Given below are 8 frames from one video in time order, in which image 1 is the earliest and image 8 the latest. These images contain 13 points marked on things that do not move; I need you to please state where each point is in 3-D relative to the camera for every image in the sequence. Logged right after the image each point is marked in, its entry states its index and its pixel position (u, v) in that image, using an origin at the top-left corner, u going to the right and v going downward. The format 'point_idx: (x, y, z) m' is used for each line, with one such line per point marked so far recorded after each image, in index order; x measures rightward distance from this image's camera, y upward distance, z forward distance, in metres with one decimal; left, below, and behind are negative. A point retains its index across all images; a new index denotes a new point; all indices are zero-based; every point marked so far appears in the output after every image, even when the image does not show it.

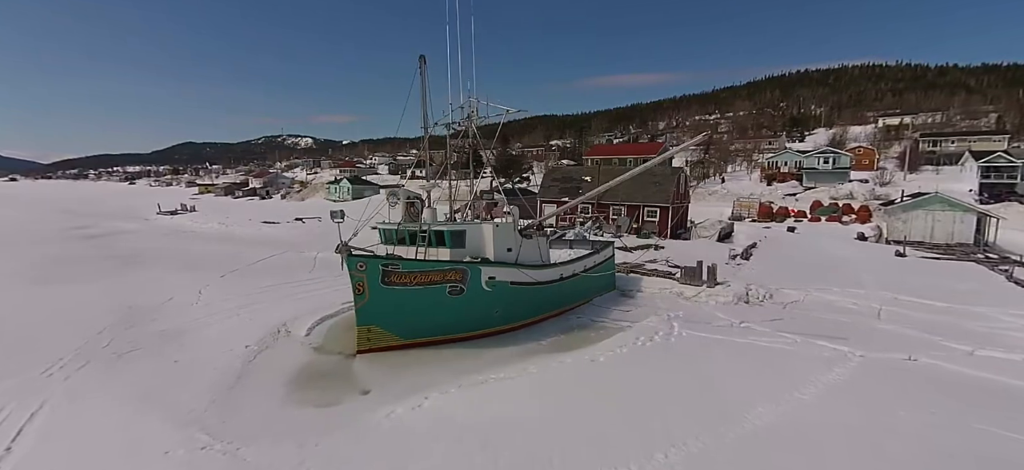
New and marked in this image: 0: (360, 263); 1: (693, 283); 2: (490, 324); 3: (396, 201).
0: (-2.9, -0.5, +9.0) m
1: (+5.7, -1.5, +14.7) m
2: (-0.5, -2.0, +10.4) m
3: (-2.8, +0.8, +10.9) m
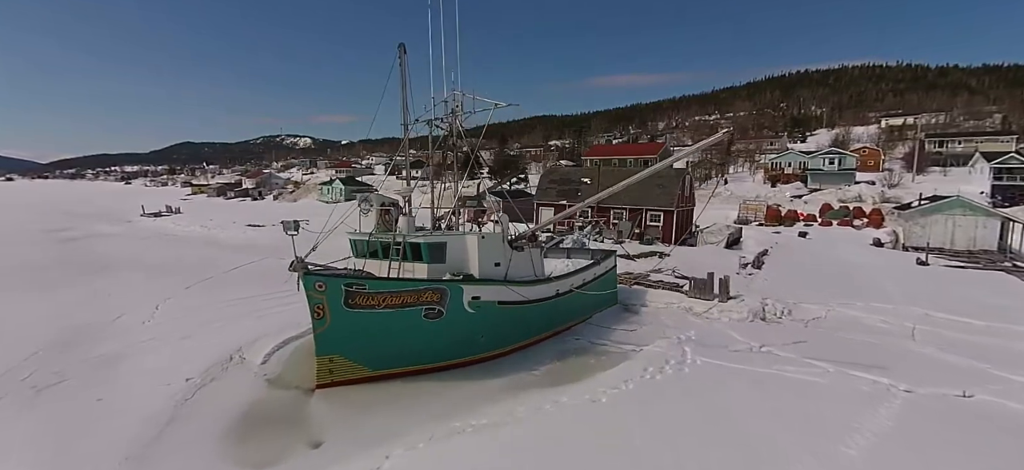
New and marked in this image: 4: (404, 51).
0: (-3.2, -0.8, +7.7) m
1: (+5.5, -1.8, +13.4) m
2: (-0.7, -2.2, +9.0) m
3: (-3.0, +0.6, +9.6) m
4: (-2.6, +4.3, +11.1) m
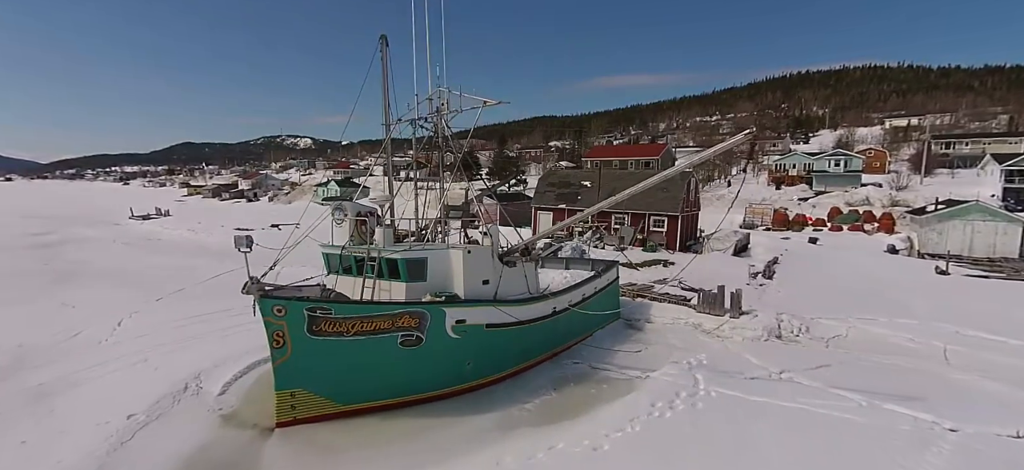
0: (-3.4, -1.0, +6.6) m
1: (+5.3, -2.0, +12.3) m
2: (-0.9, -2.5, +8.0) m
3: (-3.2, +0.3, +8.5) m
4: (-2.8, +4.1, +10.1) m
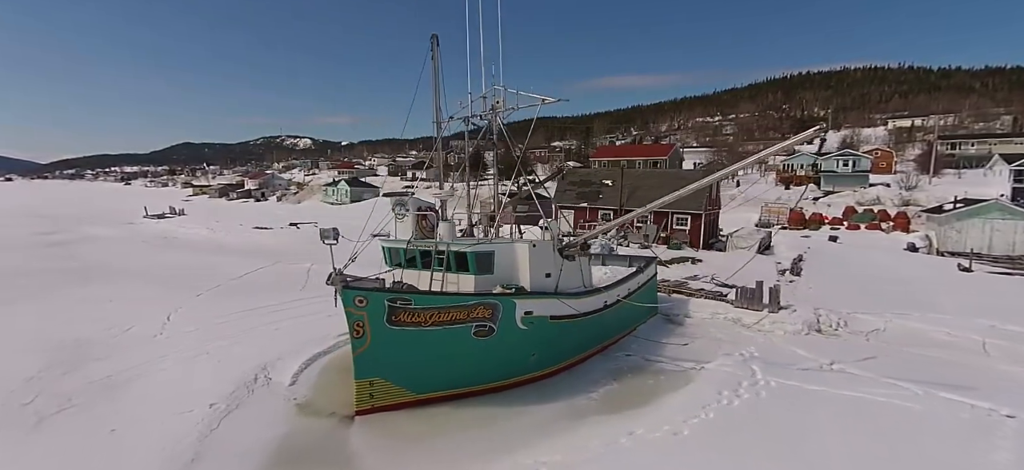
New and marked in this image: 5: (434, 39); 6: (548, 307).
0: (-2.2, -0.9, +6.8) m
1: (+6.4, -1.9, +12.5) m
2: (+0.2, -2.4, +8.1) m
3: (-2.1, +0.4, +8.7) m
4: (-1.7, +4.2, +10.3) m
5: (-1.7, +4.3, +10.0) m
6: (+0.6, -1.2, +8.1) m
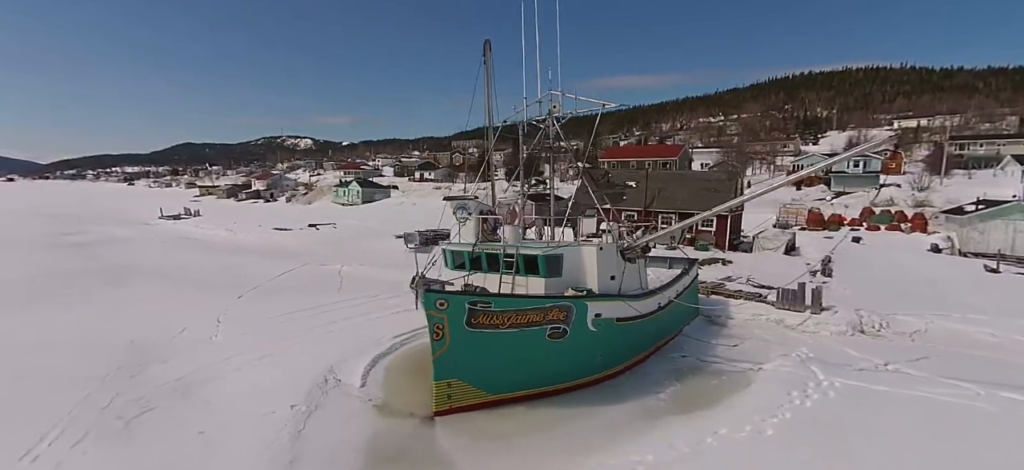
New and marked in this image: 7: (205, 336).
0: (-1.1, -1.0, +6.9) m
1: (+7.6, -2.0, +12.7) m
2: (+1.4, -2.4, +8.3) m
3: (-0.9, +0.4, +8.9) m
4: (-0.5, +4.1, +10.4) m
5: (-0.5, +4.2, +10.2) m
6: (+1.8, -1.3, +8.2) m
7: (-7.3, -2.4, +11.0) m
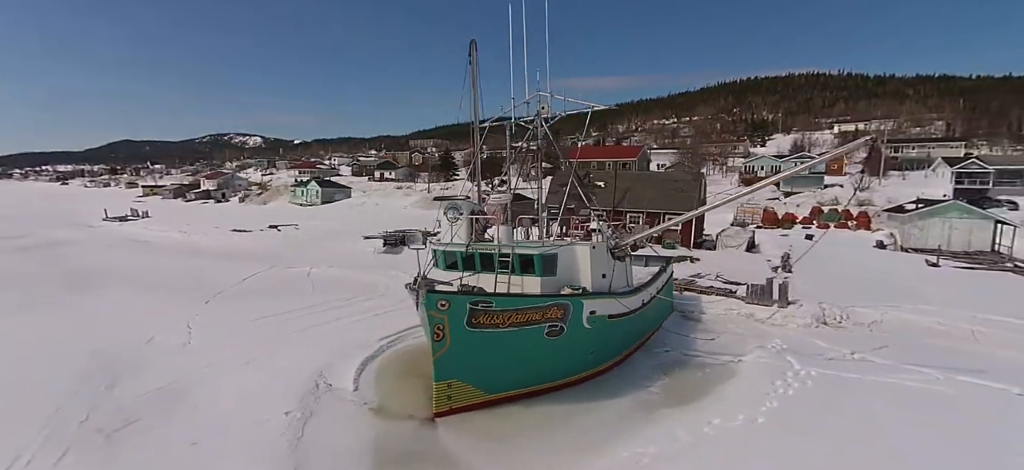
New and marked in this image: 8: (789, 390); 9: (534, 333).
0: (-1.0, -1.0, +6.9) m
1: (+7.1, -1.9, +13.3) m
2: (+1.3, -2.4, +8.5) m
3: (-1.0, +0.4, +8.8) m
4: (-0.8, +4.1, +10.4) m
5: (-0.8, +4.2, +10.2) m
6: (+1.7, -1.3, +8.4) m
7: (-7.5, -2.4, +10.5) m
8: (+4.8, -2.7, +8.2) m
9: (+0.4, -1.6, +7.5) m
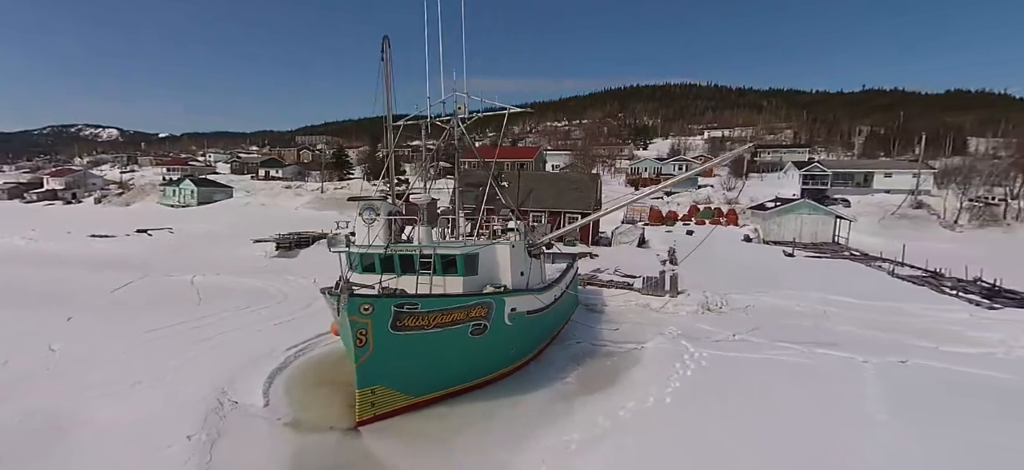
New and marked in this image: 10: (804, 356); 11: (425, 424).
0: (-2.1, -1.0, +6.7) m
1: (+4.5, -1.8, +14.7) m
2: (-0.1, -2.4, +8.7) m
3: (-2.5, +0.3, +8.6) m
4: (-2.7, +4.1, +10.2) m
5: (-2.6, +4.2, +9.9) m
6: (+0.3, -1.3, +8.8) m
7: (-9.2, -2.6, +8.8) m
8: (+3.3, -2.6, +9.2) m
9: (-0.9, -1.6, +7.6) m
10: (+6.3, -2.6, +10.4) m
11: (-1.4, -2.9, +7.2) m
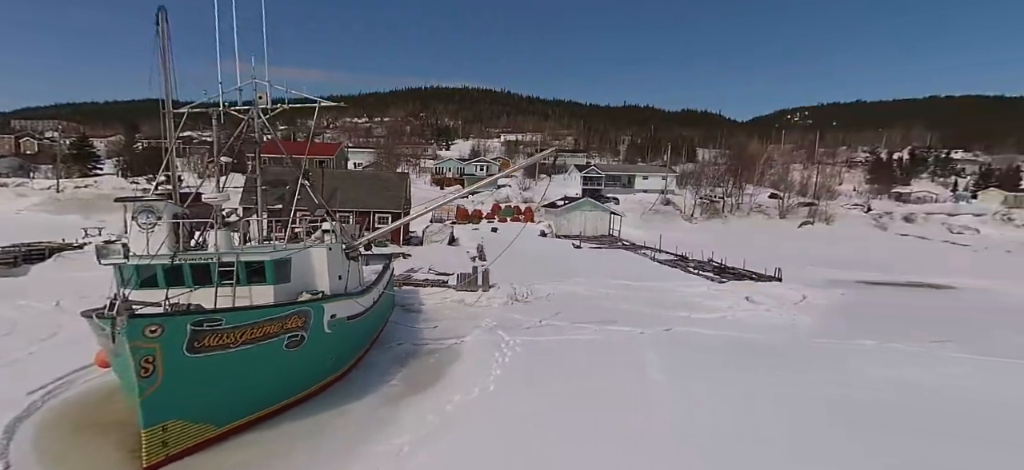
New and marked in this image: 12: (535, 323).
0: (-4.3, -1.1, +5.6) m
1: (-1.1, -1.7, +15.5) m
2: (-3.2, -2.5, +8.2) m
3: (-5.4, +0.2, +7.2) m
4: (-6.3, +3.9, +8.6) m
5: (-6.2, +4.0, +8.4) m
6: (-2.9, -1.3, +8.4) m
7: (-11.6, -2.9, +4.9) m
8: (-0.2, -2.6, +9.9) m
9: (-3.5, -1.6, +6.9) m
10: (+2.2, -2.5, +12.2) m
11: (-3.8, -3.0, +6.4) m
12: (+0.7, -2.4, +12.8) m
